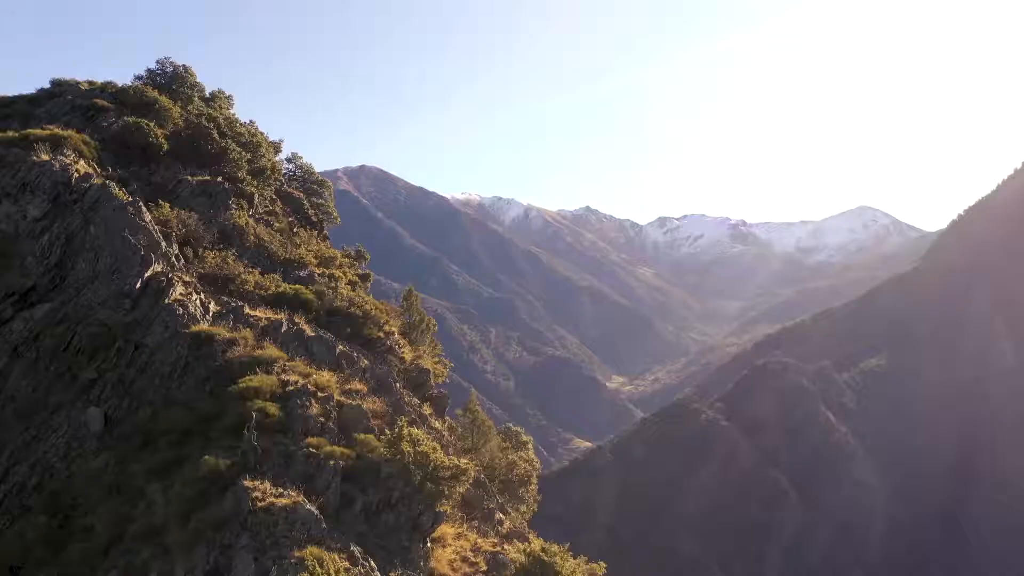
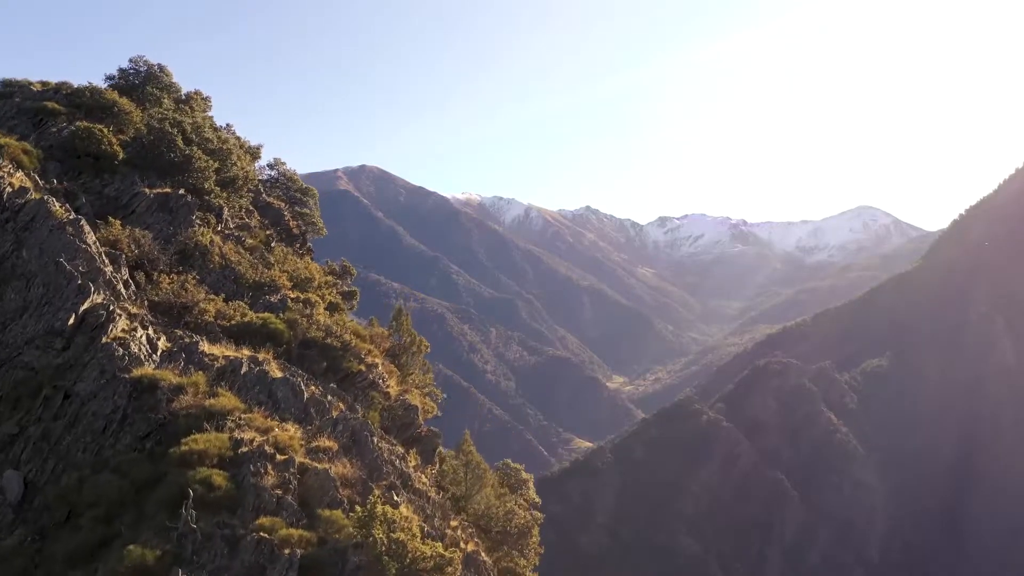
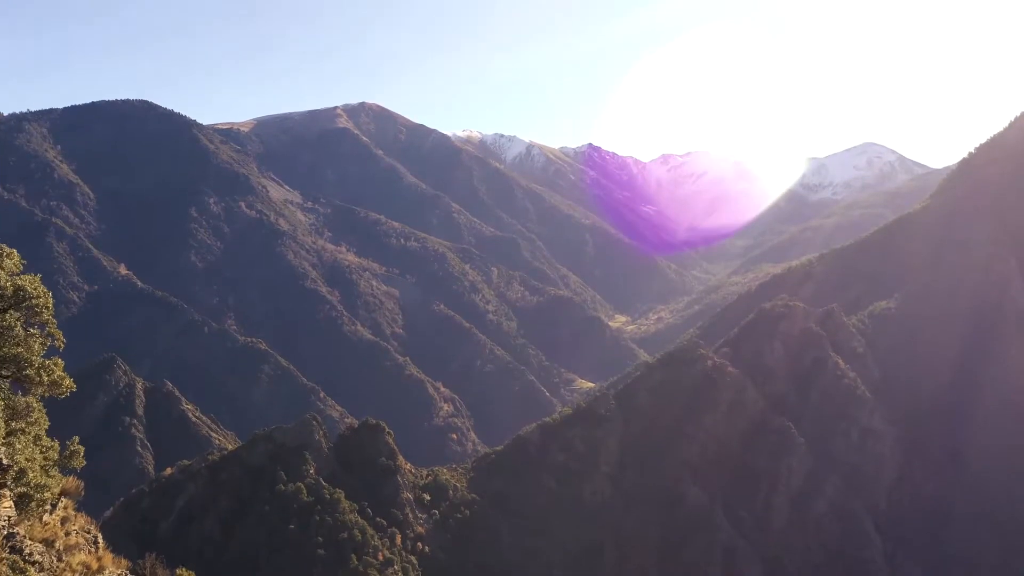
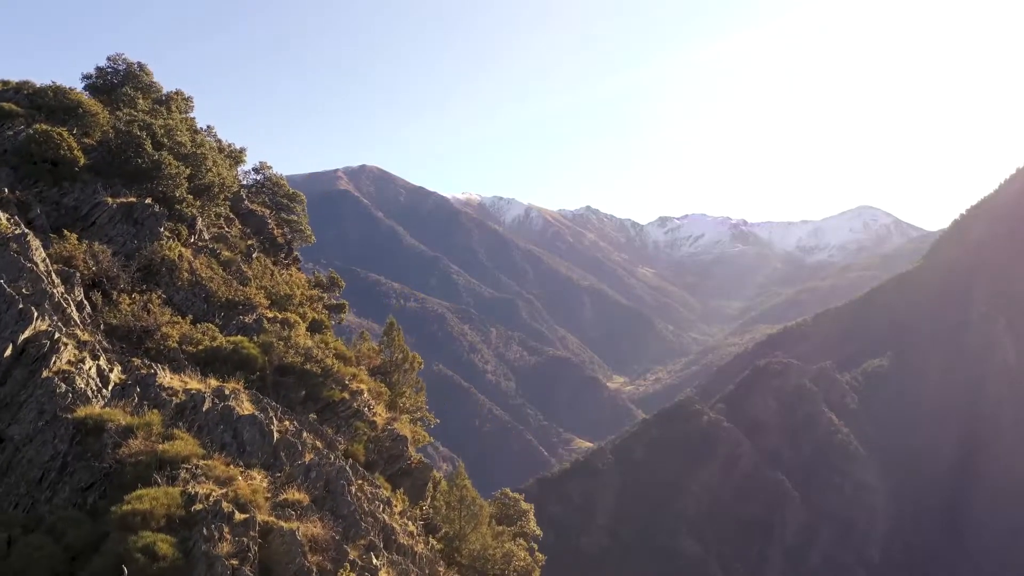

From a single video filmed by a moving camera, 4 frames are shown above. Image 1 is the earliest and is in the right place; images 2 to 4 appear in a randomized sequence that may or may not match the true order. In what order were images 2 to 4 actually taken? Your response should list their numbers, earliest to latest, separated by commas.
2, 4, 3
